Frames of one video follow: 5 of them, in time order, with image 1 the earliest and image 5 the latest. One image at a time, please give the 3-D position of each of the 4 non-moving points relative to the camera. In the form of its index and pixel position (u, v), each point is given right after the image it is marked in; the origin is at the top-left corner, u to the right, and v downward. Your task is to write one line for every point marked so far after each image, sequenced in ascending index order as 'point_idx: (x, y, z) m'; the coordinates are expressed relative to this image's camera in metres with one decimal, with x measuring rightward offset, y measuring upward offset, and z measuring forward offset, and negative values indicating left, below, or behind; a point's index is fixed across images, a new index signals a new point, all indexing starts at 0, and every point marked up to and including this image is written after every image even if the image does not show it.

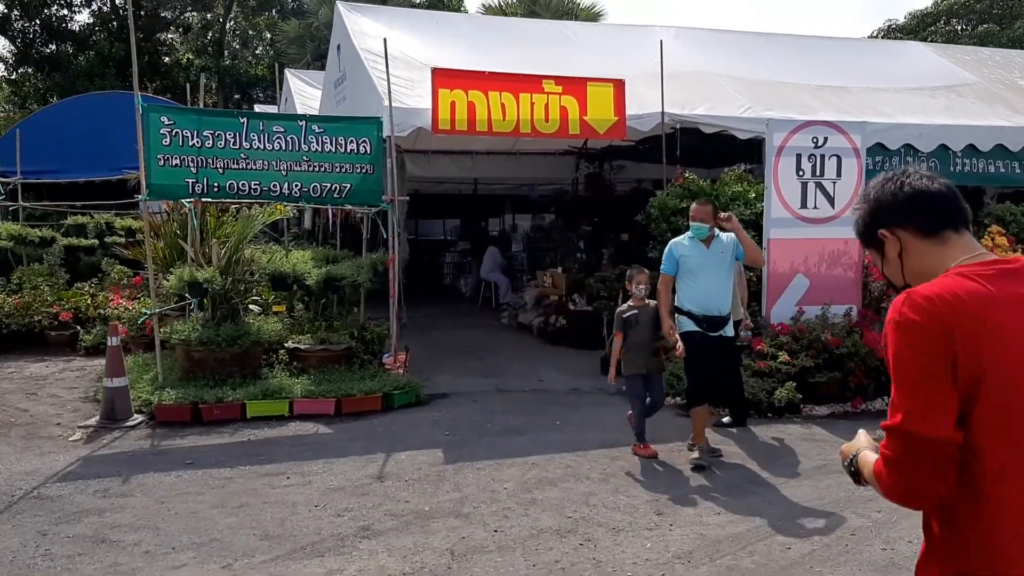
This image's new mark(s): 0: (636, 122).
0: (+1.1, +1.5, +8.6) m
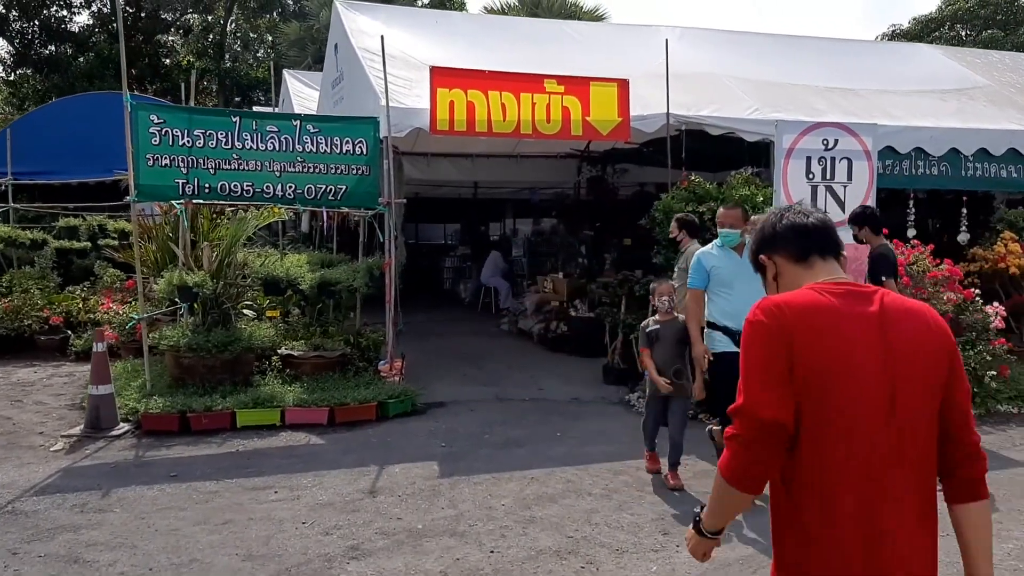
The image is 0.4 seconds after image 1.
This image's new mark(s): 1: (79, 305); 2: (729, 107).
0: (+1.1, +1.4, +8.4) m
1: (-4.6, -0.2, +10.5) m
2: (+2.0, +1.6, +8.9) m
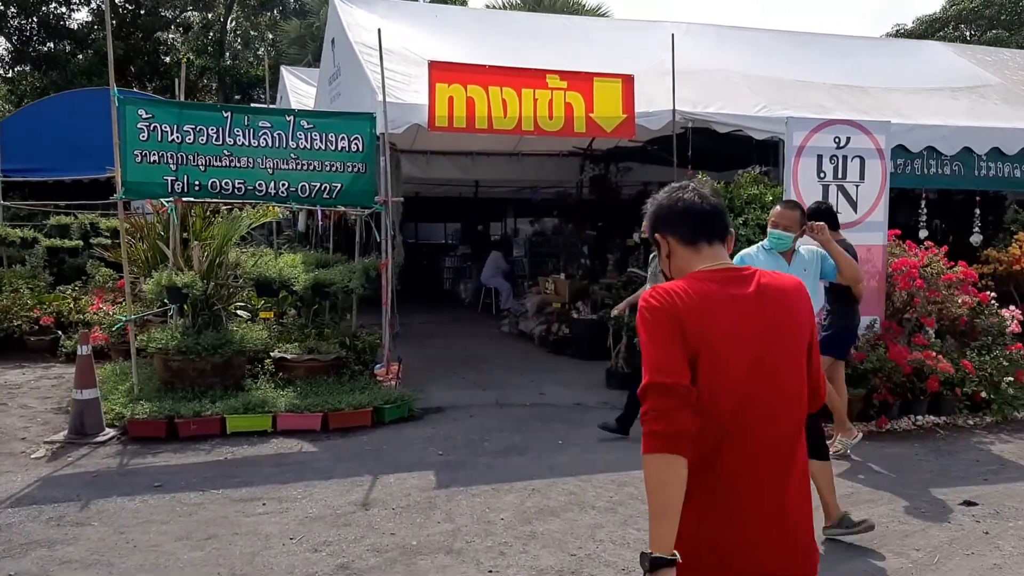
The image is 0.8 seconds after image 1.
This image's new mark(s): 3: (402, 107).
0: (+1.1, +1.4, +8.1) m
1: (-4.6, -0.2, +10.3) m
2: (+2.0, +1.6, +8.6) m
3: (-0.9, +1.4, +7.6) m
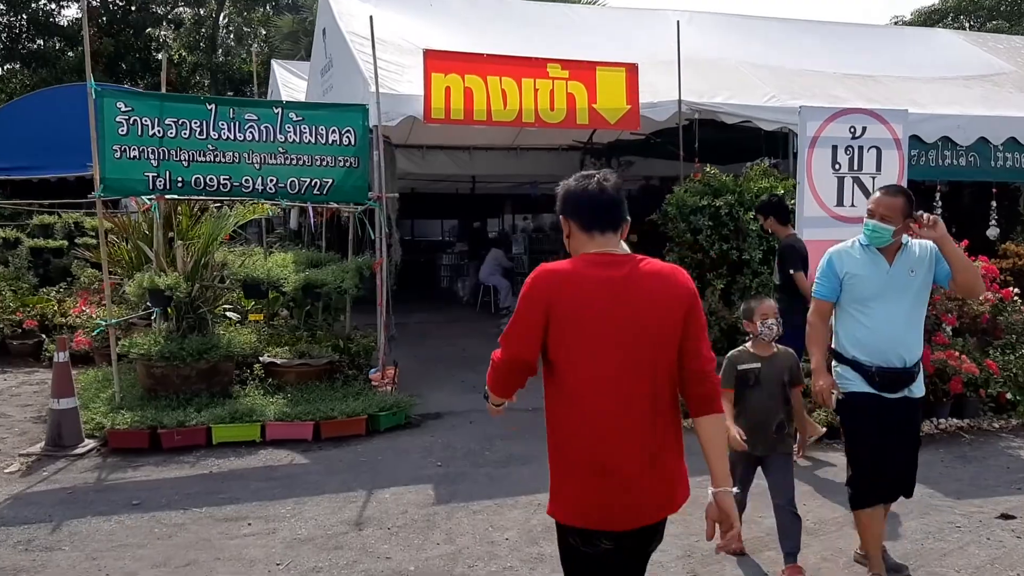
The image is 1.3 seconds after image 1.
0: (+1.1, +1.4, +7.8) m
1: (-4.6, -0.2, +9.9) m
2: (+2.0, +1.6, +8.3) m
3: (-0.9, +1.4, +7.3) m
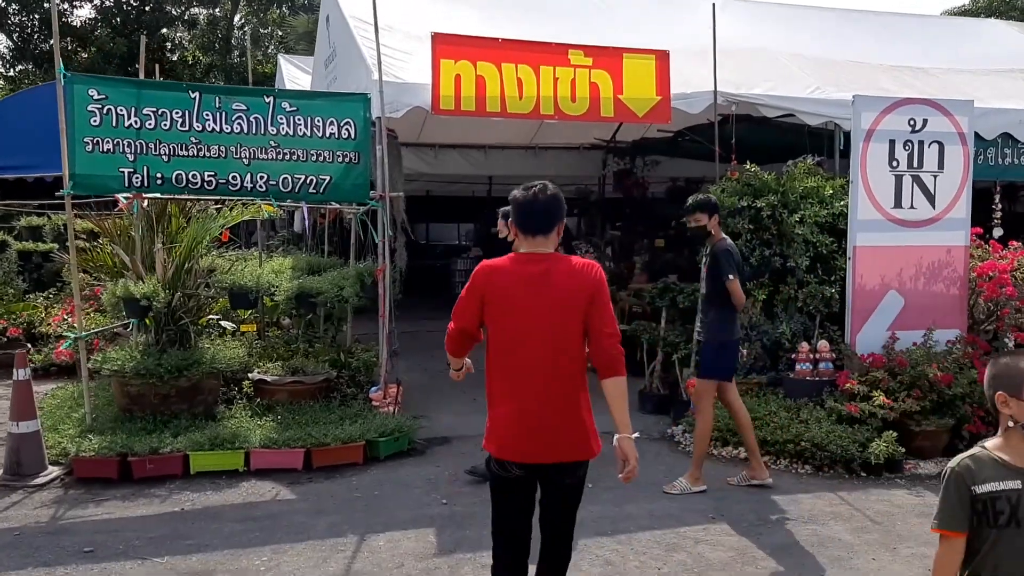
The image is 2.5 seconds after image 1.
0: (+1.2, +1.3, +7.1) m
1: (-4.5, -0.3, +9.3) m
2: (+2.1, +1.6, +7.5) m
3: (-0.7, +1.4, +6.6) m
